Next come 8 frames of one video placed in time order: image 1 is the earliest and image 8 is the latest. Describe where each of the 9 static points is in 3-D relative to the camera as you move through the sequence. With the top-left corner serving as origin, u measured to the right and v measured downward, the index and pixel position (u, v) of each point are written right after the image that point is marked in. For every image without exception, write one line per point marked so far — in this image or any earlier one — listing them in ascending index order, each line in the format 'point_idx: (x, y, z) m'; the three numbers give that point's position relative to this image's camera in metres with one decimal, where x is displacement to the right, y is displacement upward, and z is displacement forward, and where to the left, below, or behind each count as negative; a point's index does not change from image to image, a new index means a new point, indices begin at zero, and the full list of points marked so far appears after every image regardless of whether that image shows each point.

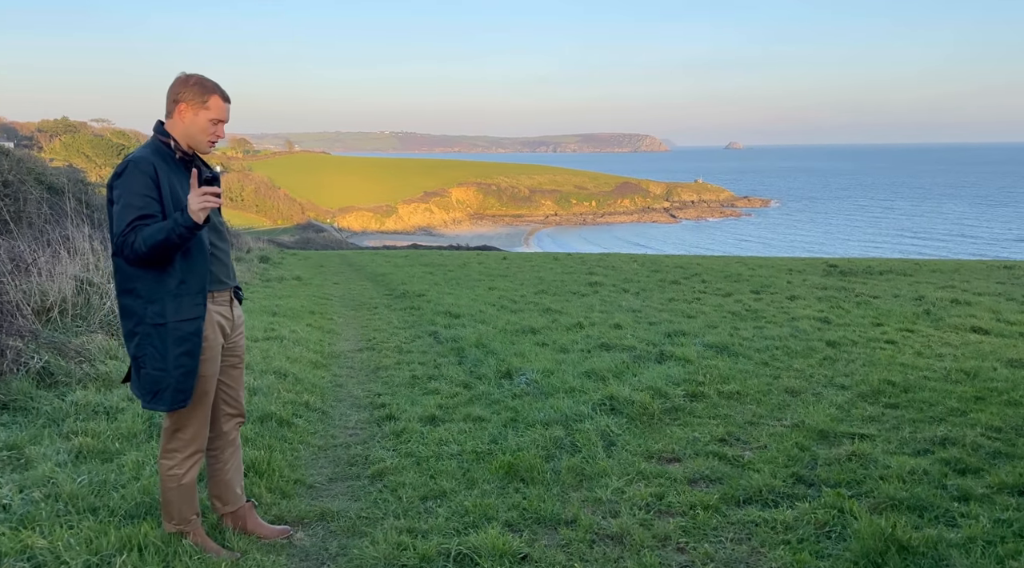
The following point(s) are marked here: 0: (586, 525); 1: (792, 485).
0: (+0.4, -1.3, +4.2) m
1: (+1.6, -1.1, +4.6) m
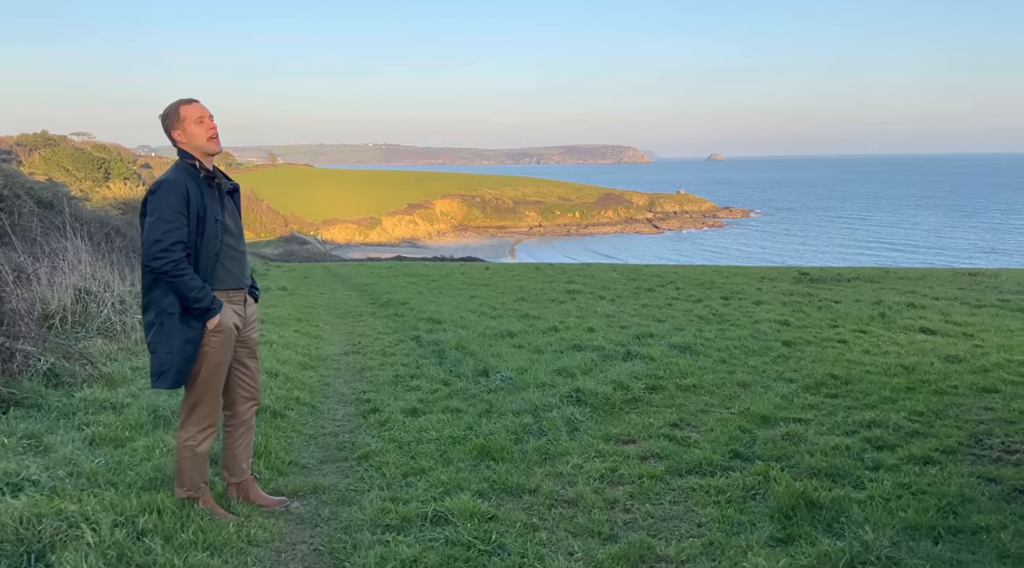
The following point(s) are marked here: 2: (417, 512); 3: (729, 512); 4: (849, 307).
0: (+0.2, -1.2, +4.8) m
1: (+1.4, -1.1, +5.3) m
2: (-0.5, -1.3, +4.6) m
3: (+1.1, -1.2, +4.2) m
4: (+5.5, -0.4, +13.1) m
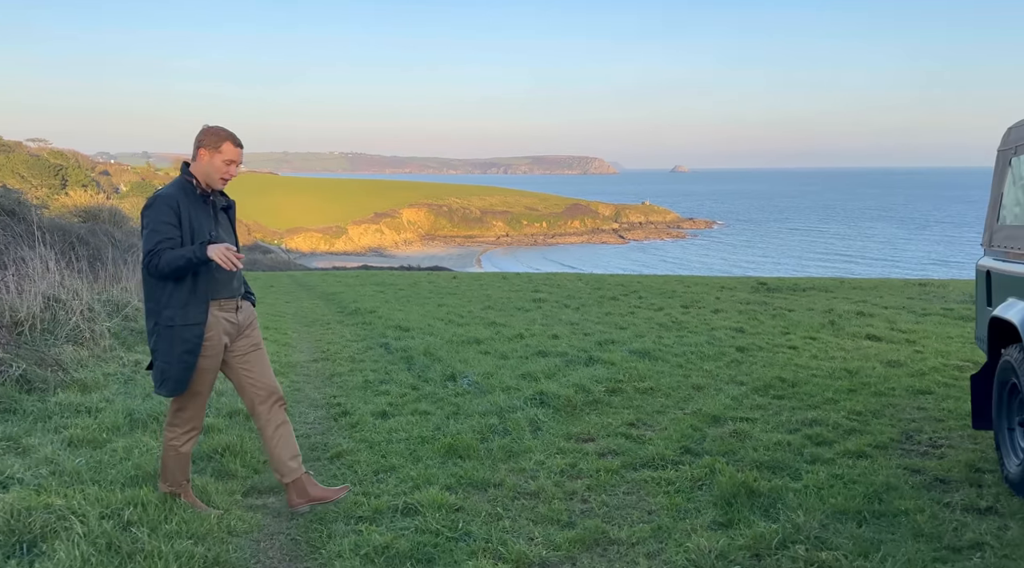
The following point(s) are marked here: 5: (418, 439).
0: (0.0, -1.3, +5.1) m
1: (+1.2, -1.2, +5.7) m
2: (-0.7, -1.3, +4.9) m
3: (+0.9, -1.2, +4.6) m
4: (+4.9, -0.5, +13.6) m
5: (-0.8, -1.2, +6.4) m
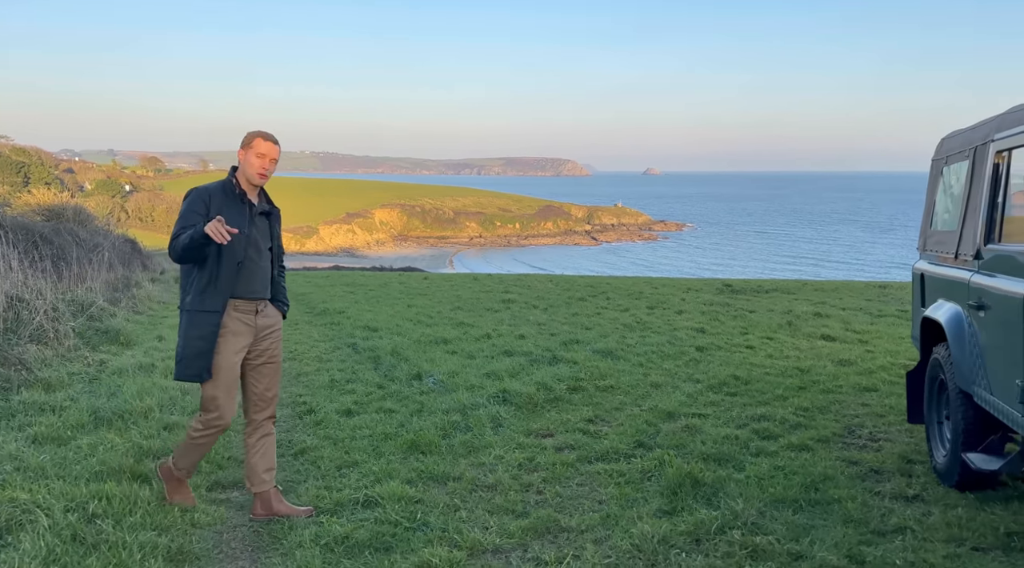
0: (-0.3, -1.3, +5.3) m
1: (+0.9, -1.2, +5.9) m
2: (-1.0, -1.3, +5.0) m
3: (+0.7, -1.2, +4.8) m
4: (+4.3, -0.5, +14.0) m
5: (-1.1, -1.2, +6.6) m
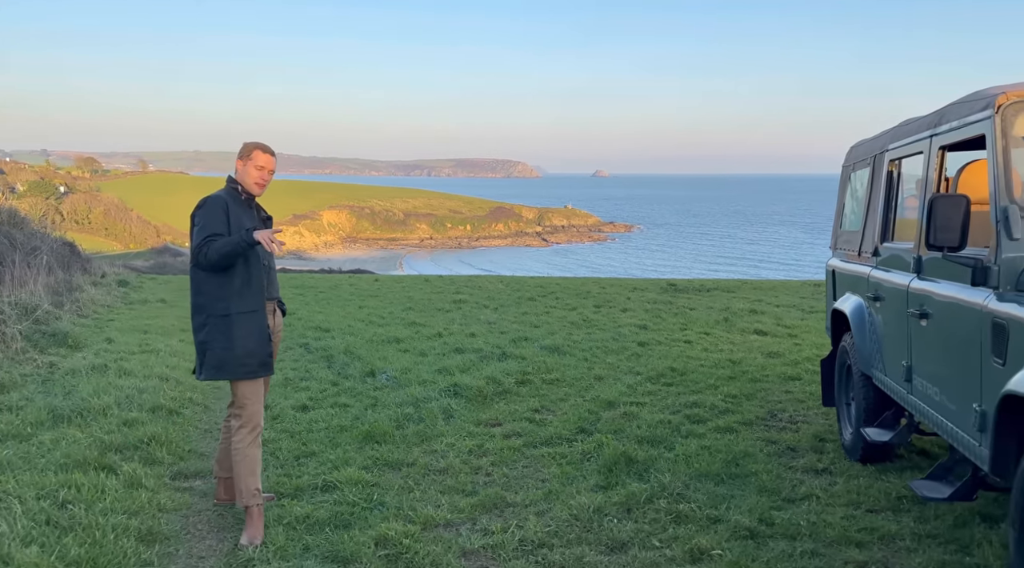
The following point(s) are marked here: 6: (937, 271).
0: (-0.6, -1.3, +5.7) m
1: (+0.5, -1.2, +6.3) m
2: (-1.4, -1.3, +5.3) m
3: (+0.4, -1.2, +5.2) m
4: (+3.4, -0.5, +14.6) m
5: (-1.5, -1.2, +6.9) m
6: (+2.0, +0.1, +3.8) m
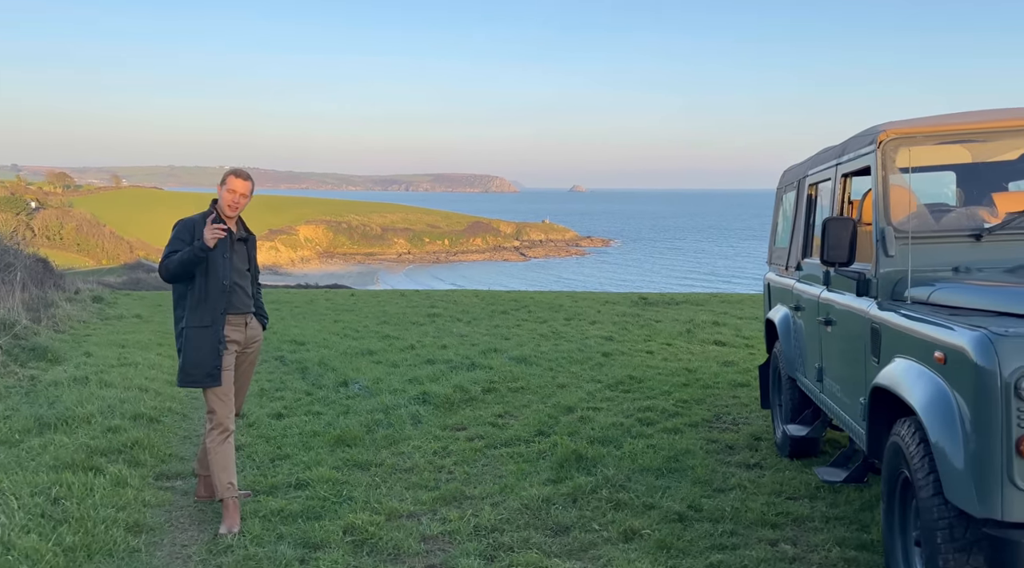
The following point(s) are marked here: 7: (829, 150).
0: (-0.9, -1.4, +6.1) m
1: (+0.2, -1.3, +6.8) m
2: (-1.6, -1.4, +5.8) m
3: (+0.1, -1.3, +5.7) m
4: (+2.9, -0.8, +15.2) m
5: (-1.8, -1.4, +7.3) m
6: (+1.7, 0.0, +4.3) m
7: (+1.9, +0.8, +4.9) m
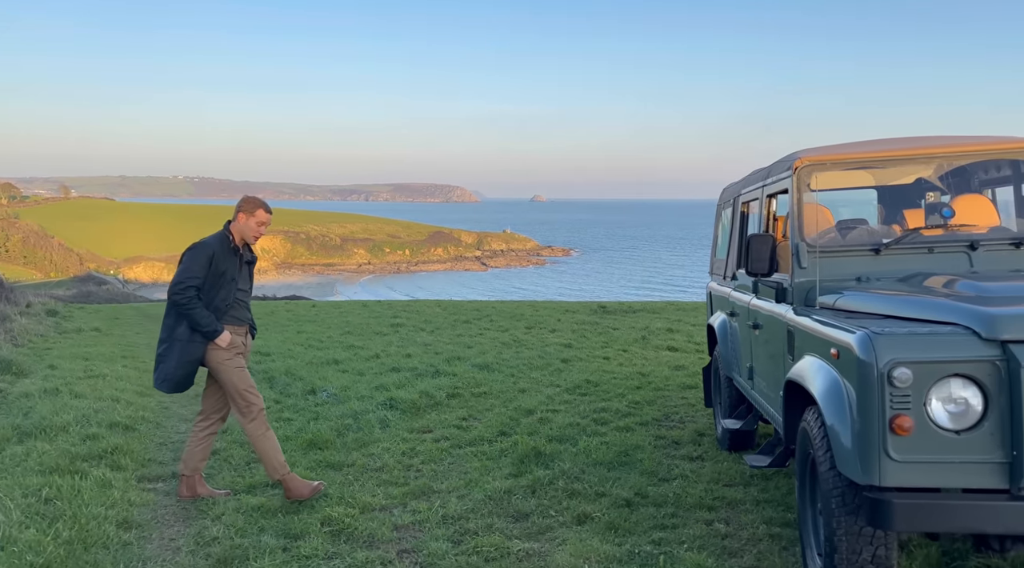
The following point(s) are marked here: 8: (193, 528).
0: (-1.2, -1.5, +6.5) m
1: (-0.2, -1.4, +7.3) m
2: (-1.9, -1.5, +6.1) m
3: (-0.2, -1.4, +6.1) m
4: (+2.2, -0.9, +15.7) m
5: (-2.2, -1.5, +7.7) m
6: (+1.5, 0.0, +4.8) m
7: (+1.7, +0.8, +5.5) m
8: (-2.0, -1.6, +5.1) m
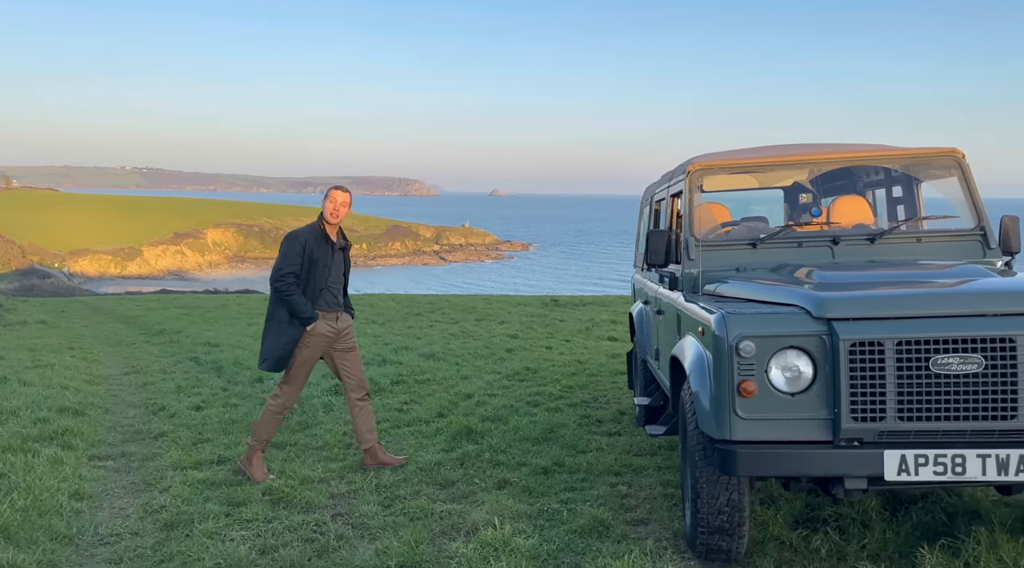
0: (-1.8, -1.4, +6.9) m
1: (-0.8, -1.3, +7.7) m
2: (-2.5, -1.4, +6.5) m
3: (-0.8, -1.3, +6.6) m
4: (+1.1, -0.8, +16.3) m
5: (-2.8, -1.4, +8.0) m
6: (+1.0, 0.0, +5.4) m
7: (+1.2, +0.8, +6.0) m
8: (-2.5, -1.5, +5.5) m
